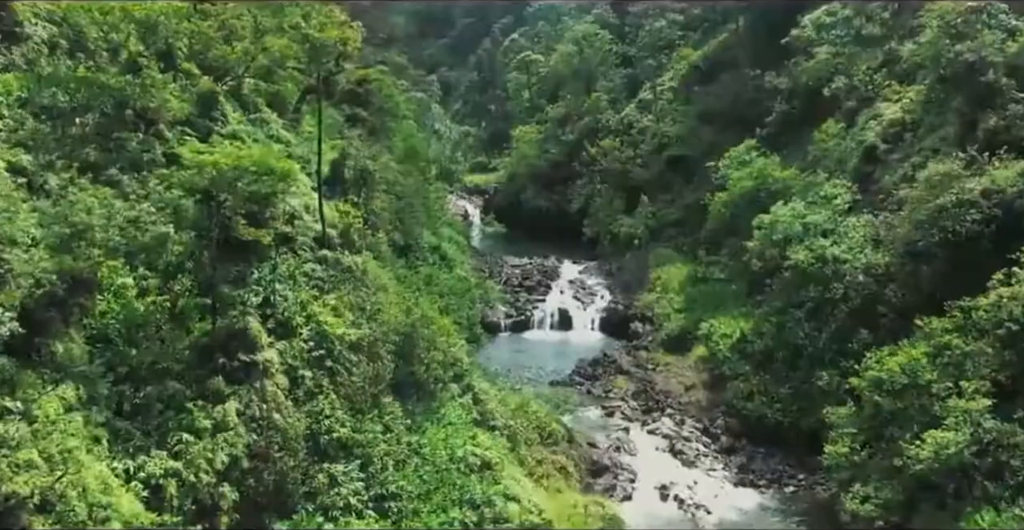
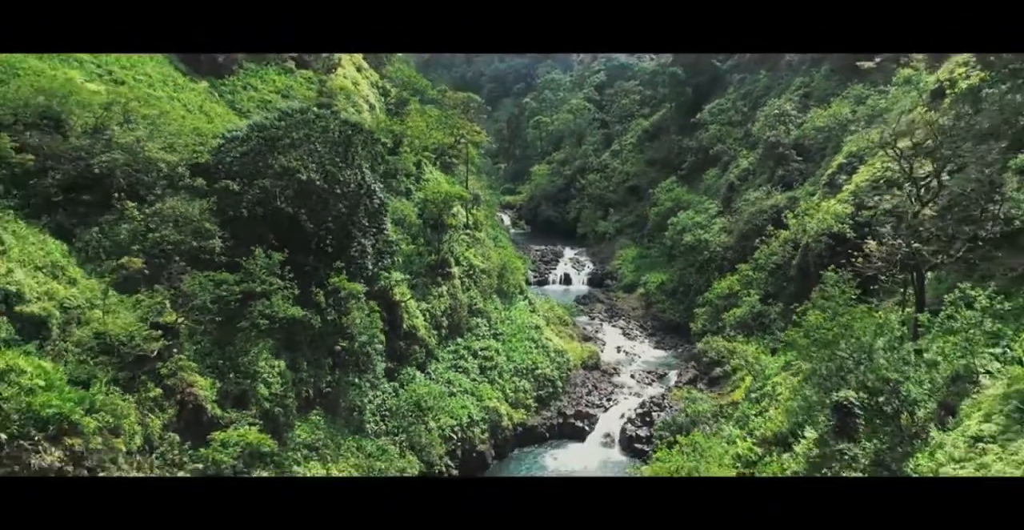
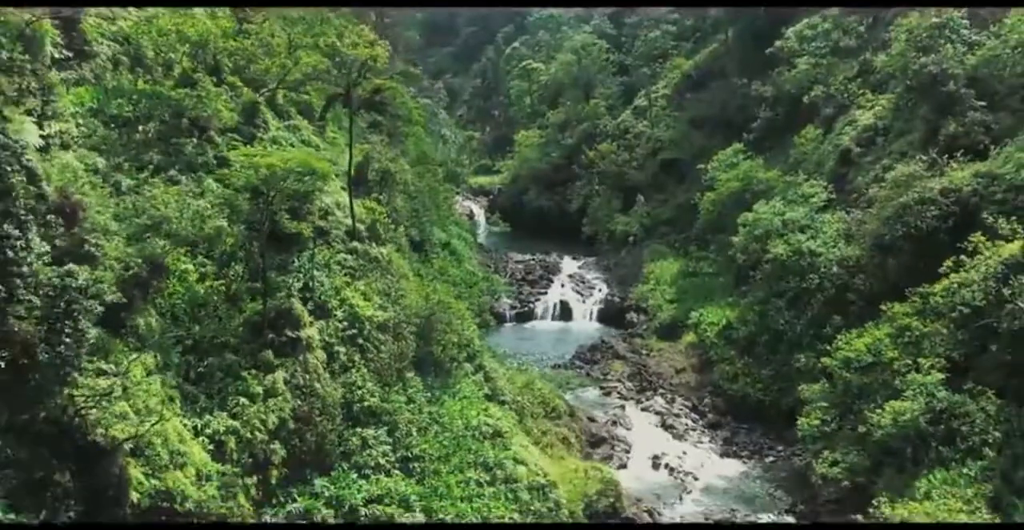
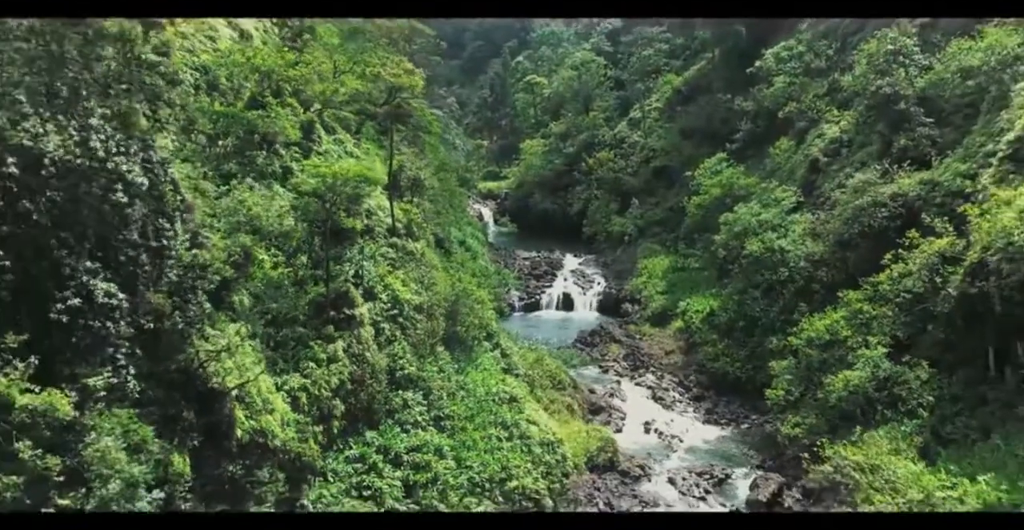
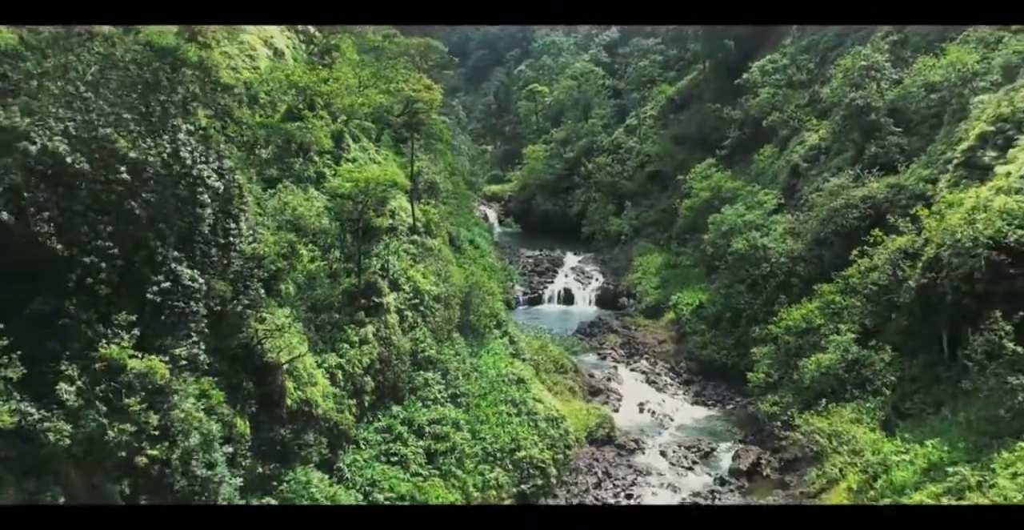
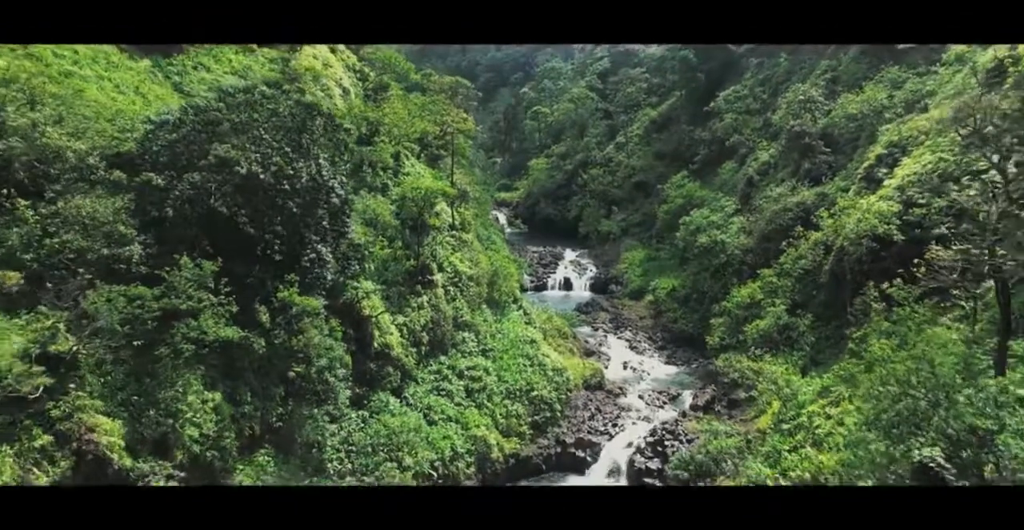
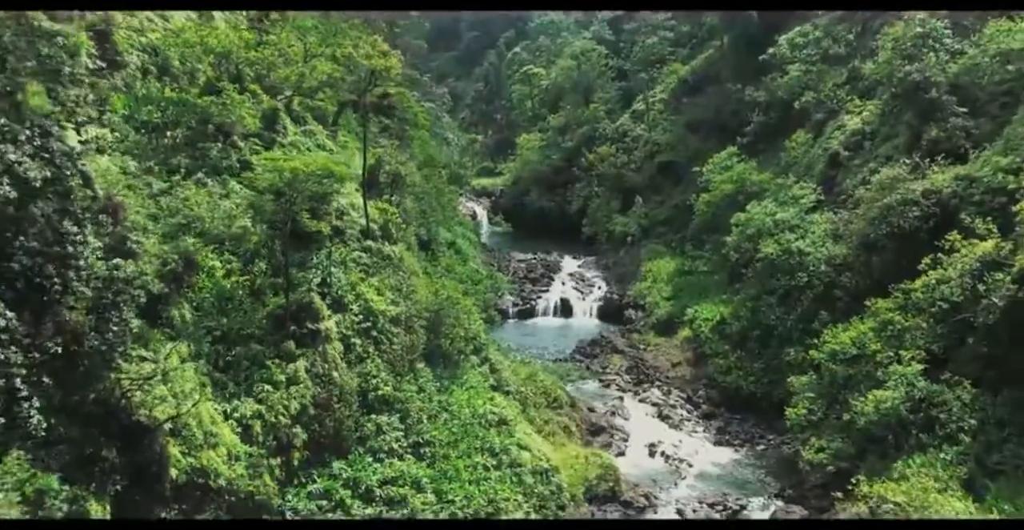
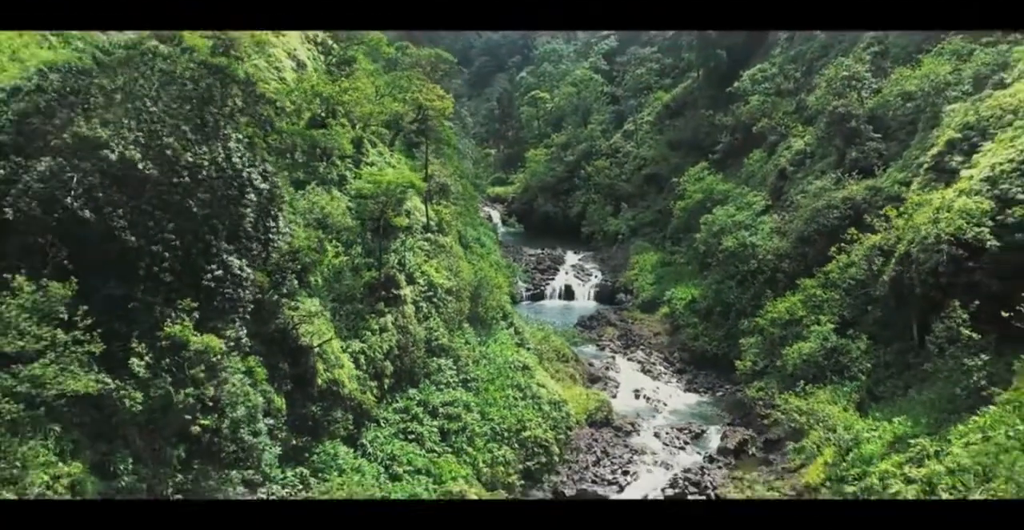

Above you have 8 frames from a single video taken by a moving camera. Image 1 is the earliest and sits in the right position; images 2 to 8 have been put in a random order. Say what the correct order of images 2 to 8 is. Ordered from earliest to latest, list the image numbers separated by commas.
3, 7, 4, 5, 8, 6, 2
